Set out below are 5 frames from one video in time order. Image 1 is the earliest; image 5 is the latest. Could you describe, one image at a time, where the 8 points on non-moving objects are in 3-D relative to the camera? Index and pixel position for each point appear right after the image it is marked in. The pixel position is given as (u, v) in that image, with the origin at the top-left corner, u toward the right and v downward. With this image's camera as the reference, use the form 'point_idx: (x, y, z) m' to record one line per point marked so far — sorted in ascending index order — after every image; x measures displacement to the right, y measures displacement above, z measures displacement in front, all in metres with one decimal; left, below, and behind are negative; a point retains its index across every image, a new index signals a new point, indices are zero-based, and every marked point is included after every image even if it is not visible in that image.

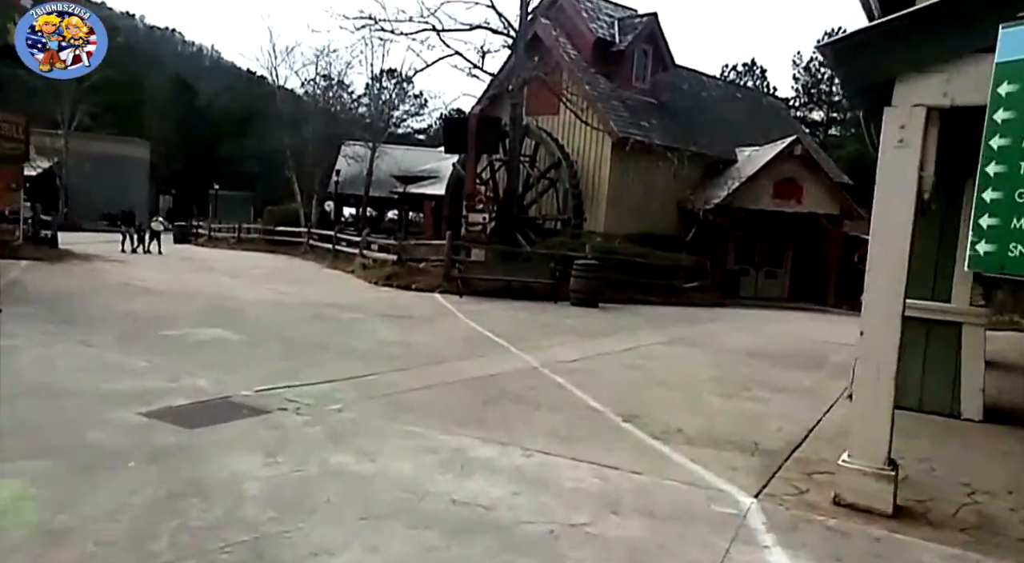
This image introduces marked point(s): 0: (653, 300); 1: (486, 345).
0: (+3.1, -0.4, +15.8) m
1: (-0.4, -0.8, +8.8) m
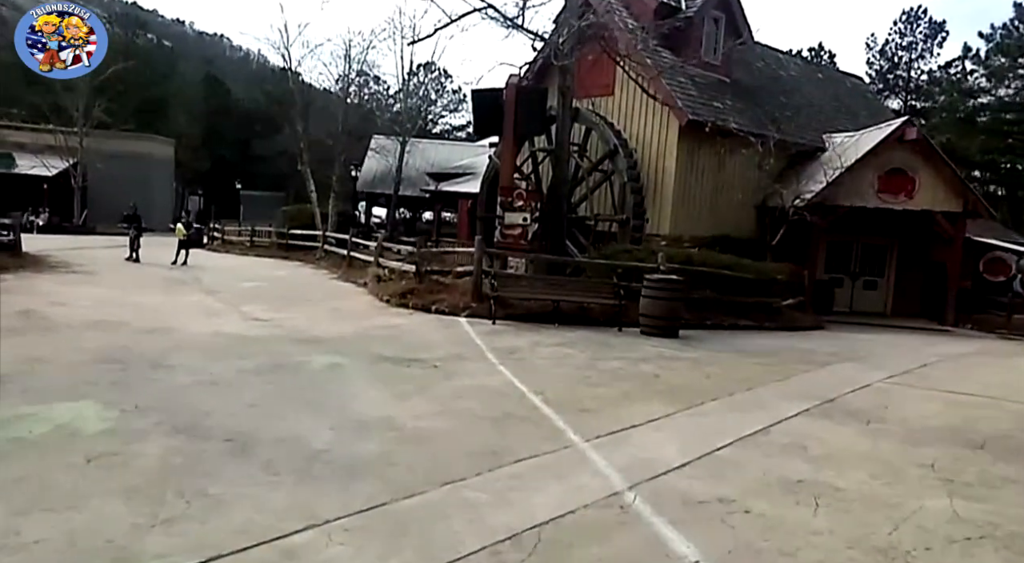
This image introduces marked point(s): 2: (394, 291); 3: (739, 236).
0: (+4.0, -0.7, +12.1) m
1: (+0.1, -1.1, +5.3) m
2: (-2.1, -0.2, +12.7) m
3: (+5.9, +1.2, +18.3) m
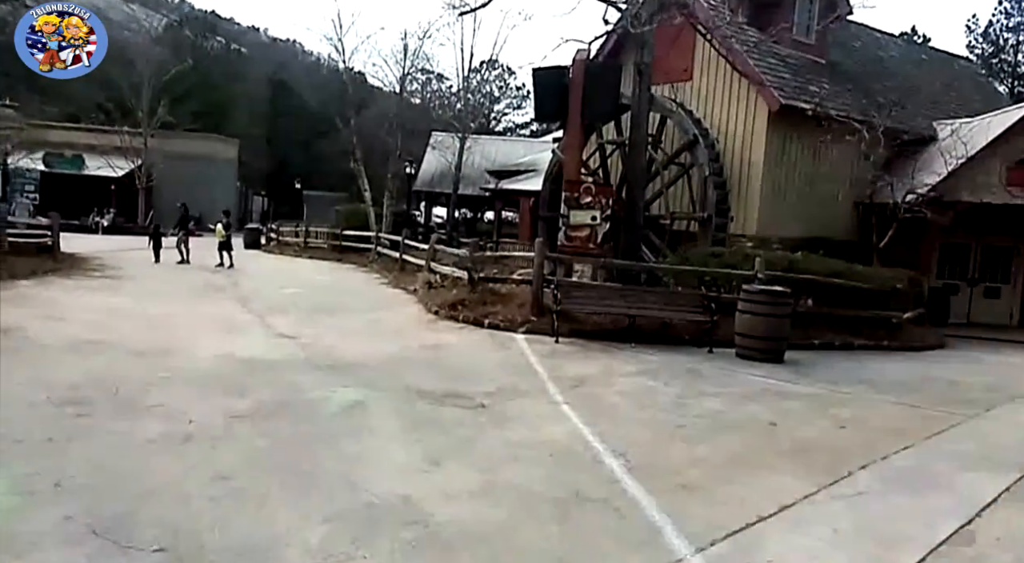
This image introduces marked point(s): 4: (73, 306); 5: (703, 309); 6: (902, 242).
0: (+4.9, -0.9, +10.0) m
1: (+0.5, -1.3, +3.6) m
2: (-1.1, -0.3, +11.2) m
3: (+7.4, +1.0, +16.0) m
4: (-5.6, -0.3, +8.8) m
5: (+2.5, -0.4, +9.2) m
6: (+8.8, +0.9, +15.9) m
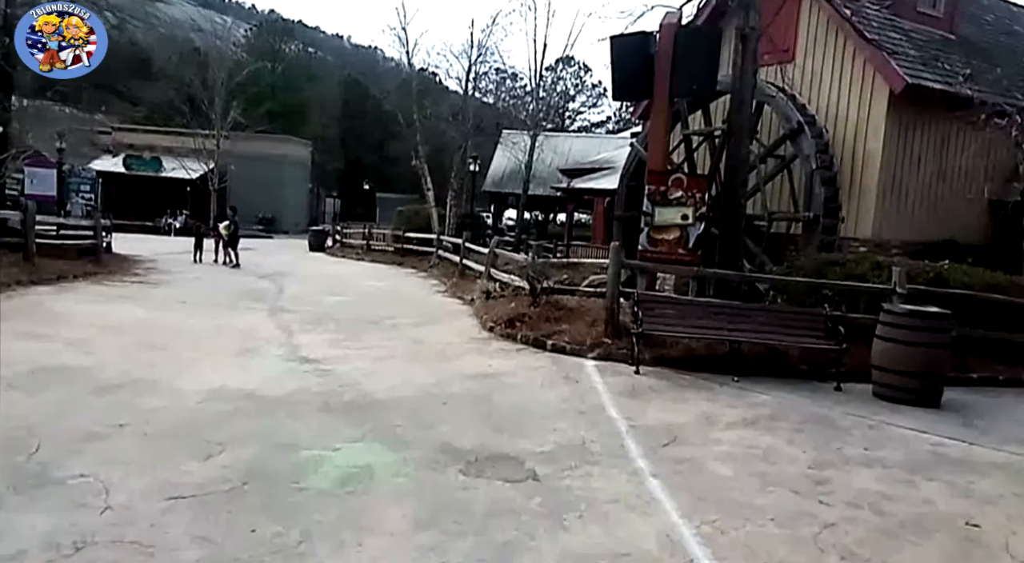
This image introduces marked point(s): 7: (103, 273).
0: (+5.7, -1.1, +7.8) m
1: (+0.6, -1.4, +1.9) m
2: (-0.1, -0.4, +9.5) m
3: (+8.8, +0.8, +13.5) m
4: (-4.8, -0.4, +7.7) m
5: (+3.2, -0.5, +7.2) m
6: (+10.2, +0.6, +13.2) m
7: (-7.3, +0.1, +12.4) m
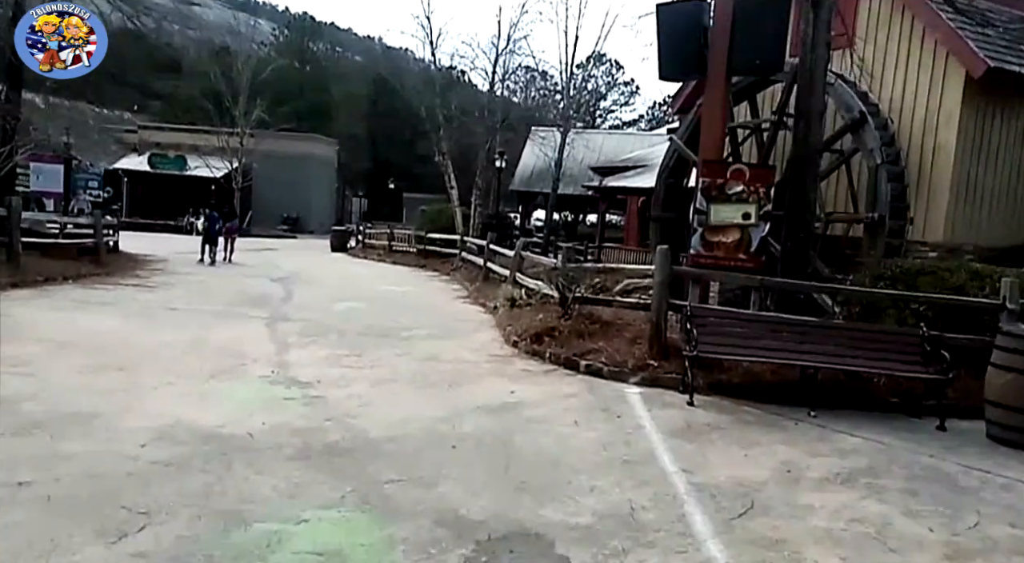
0: (+6.0, -1.2, +6.3) m
1: (+0.6, -1.5, +0.7) m
2: (+0.2, -0.5, +8.3) m
3: (+9.3, +0.6, +11.9) m
4: (-4.6, -0.5, +6.7) m
5: (+3.4, -0.7, +5.9) m
6: (+10.7, +0.4, +11.6) m
7: (-6.9, +0.1, +11.5) m
